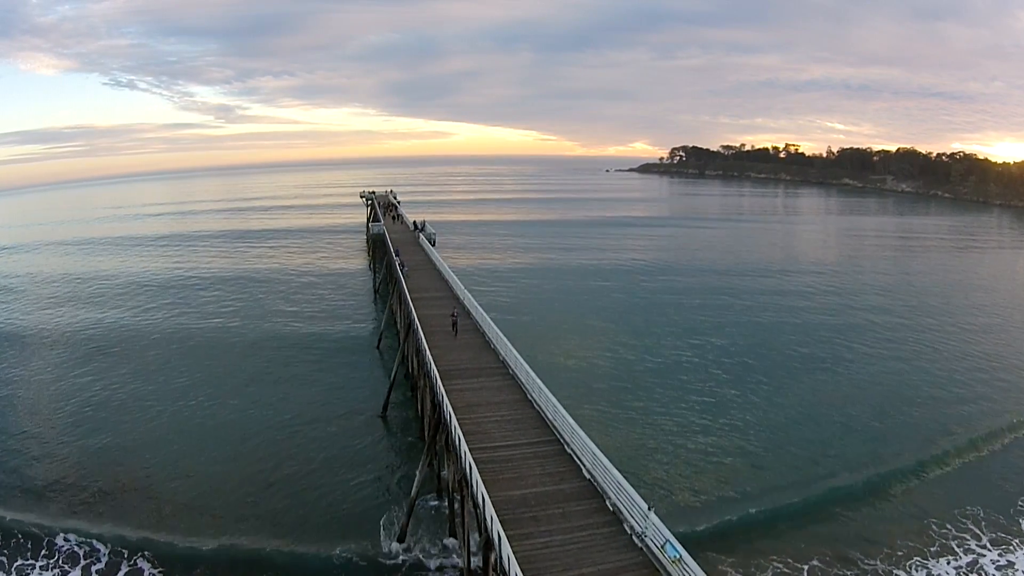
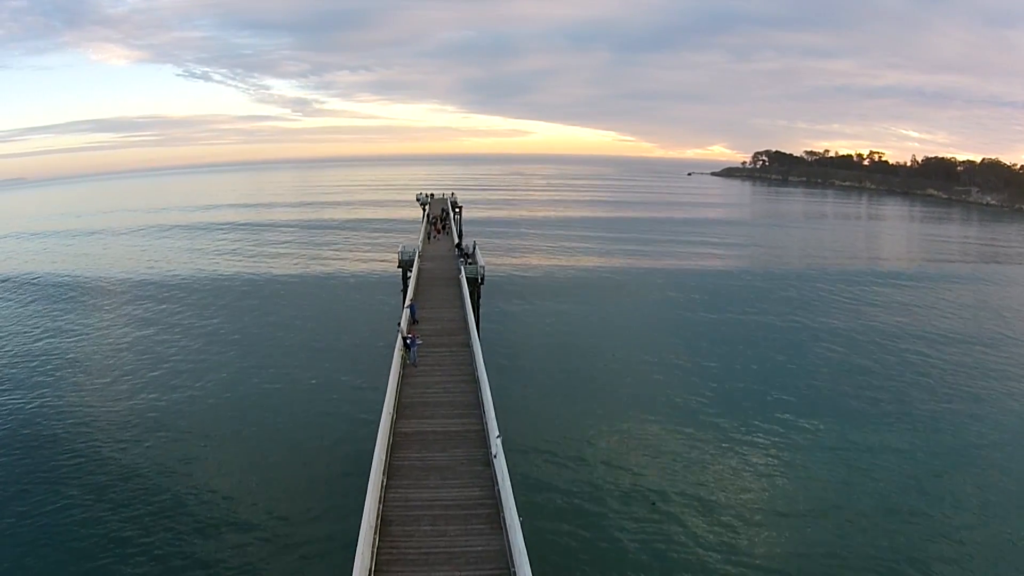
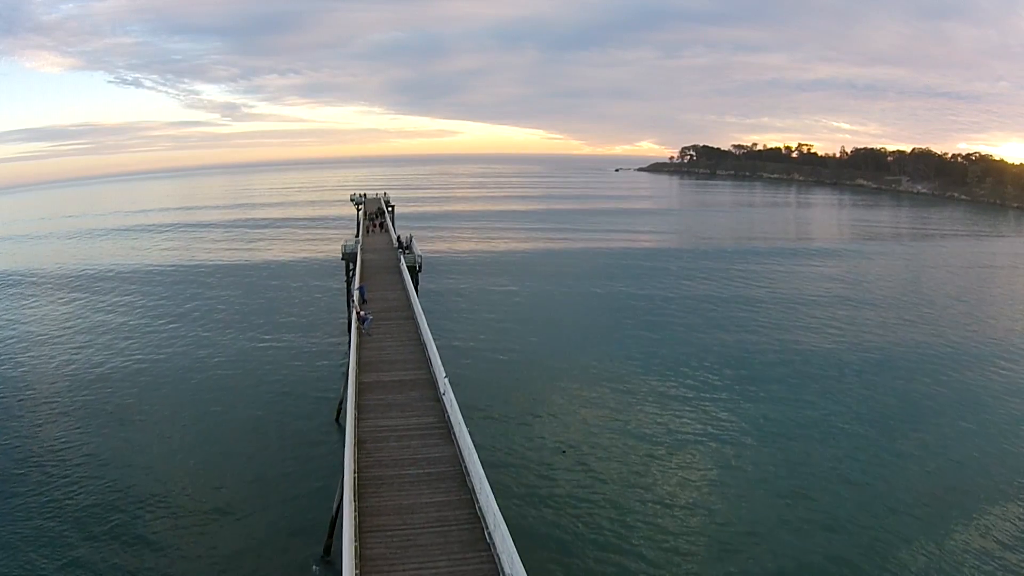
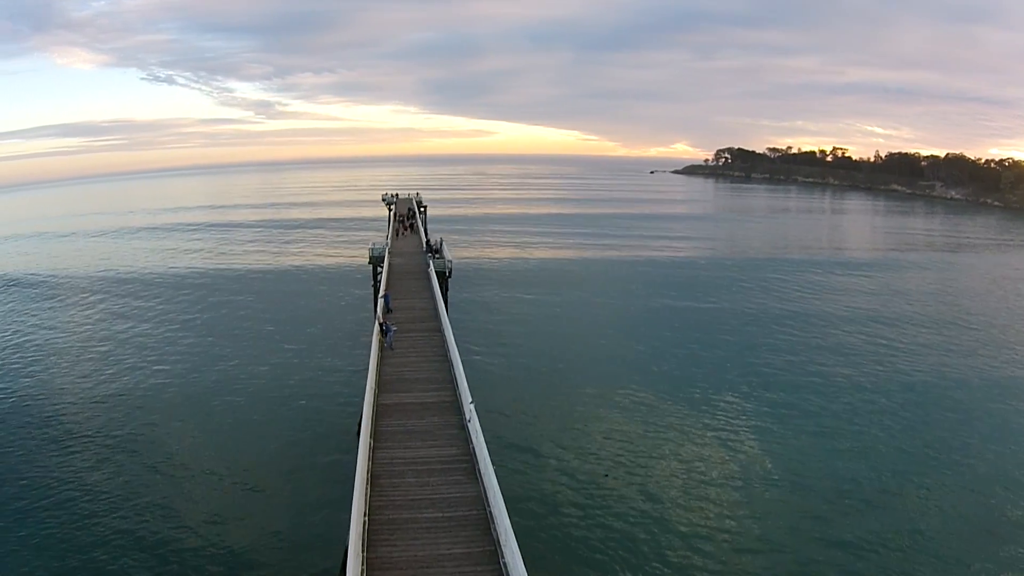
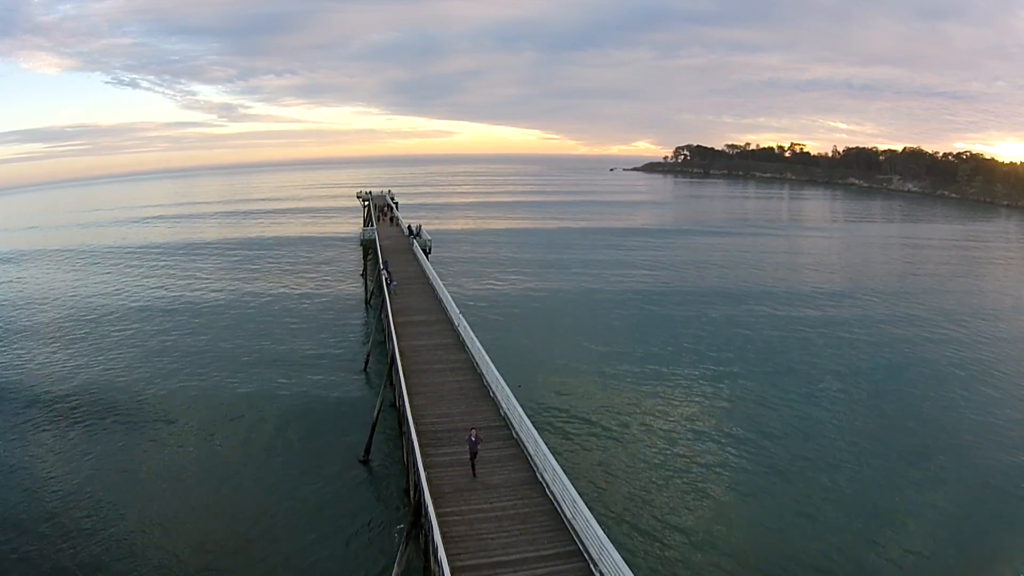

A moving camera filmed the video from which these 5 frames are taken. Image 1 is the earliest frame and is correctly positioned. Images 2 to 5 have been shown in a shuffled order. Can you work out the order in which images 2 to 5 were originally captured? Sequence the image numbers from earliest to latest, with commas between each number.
5, 3, 4, 2
